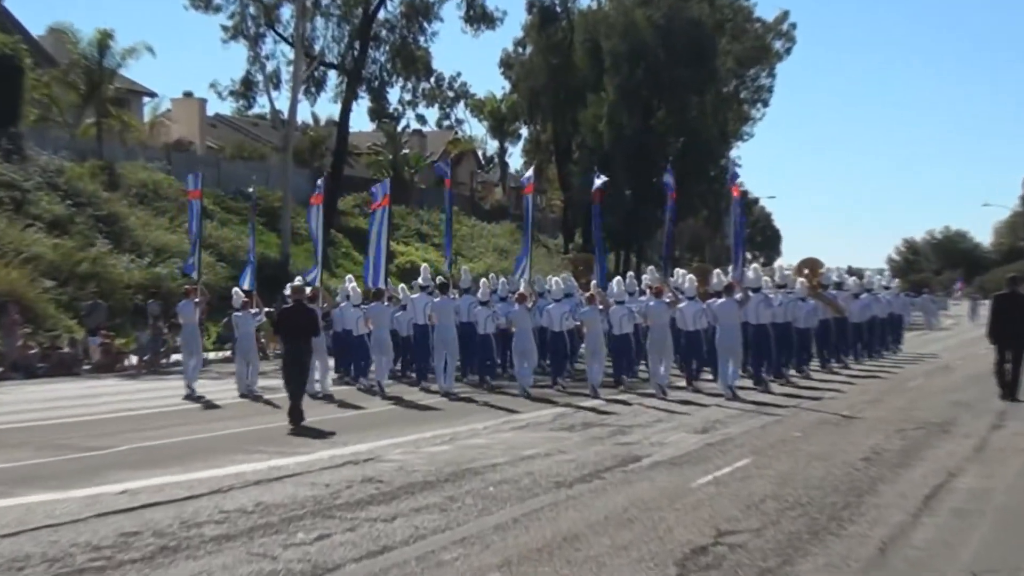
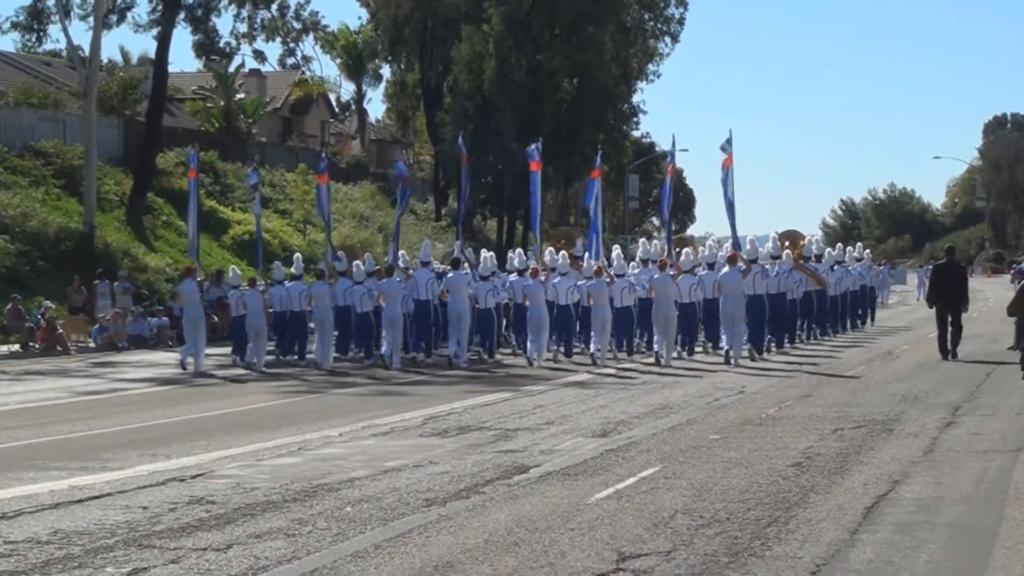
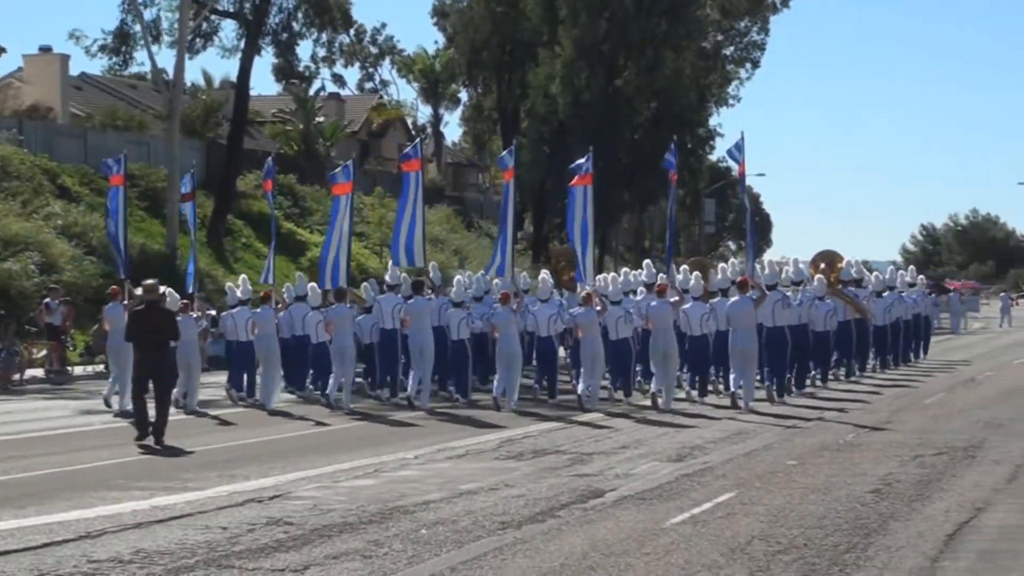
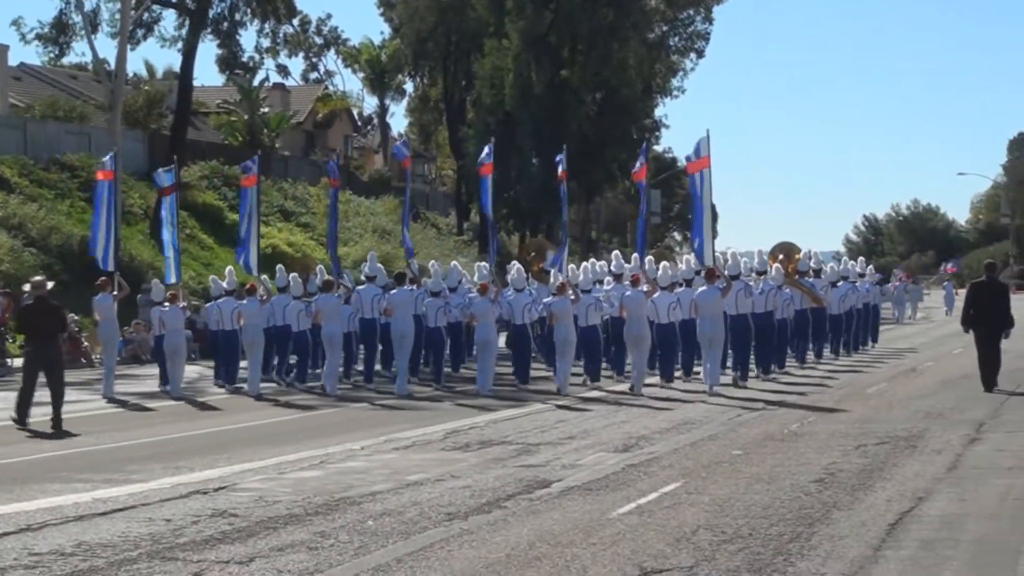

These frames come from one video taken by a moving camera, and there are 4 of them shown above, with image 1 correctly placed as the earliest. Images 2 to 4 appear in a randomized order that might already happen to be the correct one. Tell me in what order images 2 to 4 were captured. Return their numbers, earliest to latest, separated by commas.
3, 4, 2
